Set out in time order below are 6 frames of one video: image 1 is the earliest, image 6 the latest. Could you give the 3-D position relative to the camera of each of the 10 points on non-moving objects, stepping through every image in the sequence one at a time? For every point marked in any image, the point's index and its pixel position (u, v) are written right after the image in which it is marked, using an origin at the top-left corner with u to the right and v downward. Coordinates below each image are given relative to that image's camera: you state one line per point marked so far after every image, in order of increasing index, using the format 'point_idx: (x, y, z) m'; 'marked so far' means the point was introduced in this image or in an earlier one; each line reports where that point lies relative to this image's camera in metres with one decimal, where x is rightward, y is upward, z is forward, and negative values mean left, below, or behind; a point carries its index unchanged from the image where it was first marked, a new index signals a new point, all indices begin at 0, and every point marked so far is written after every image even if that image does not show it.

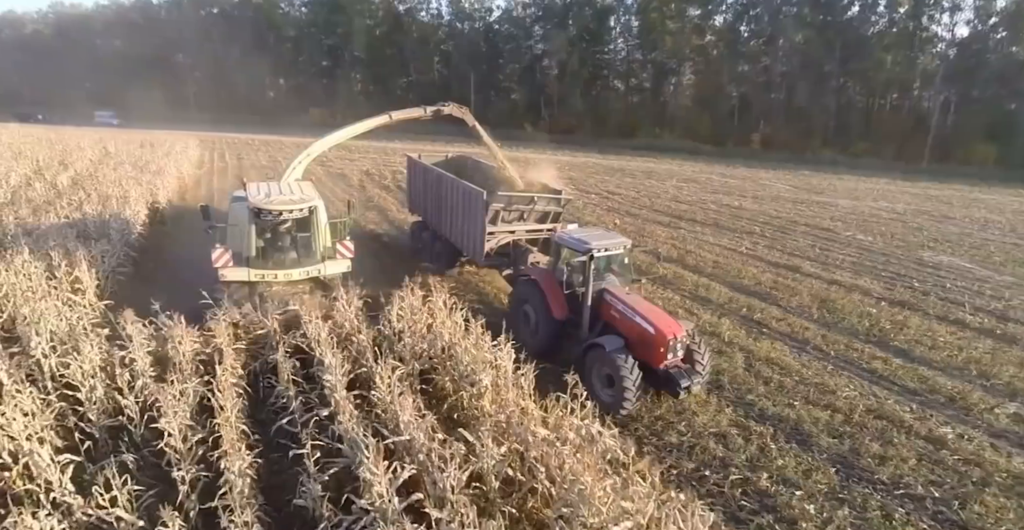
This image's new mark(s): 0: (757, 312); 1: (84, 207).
0: (+3.4, -0.6, +7.5) m
1: (-7.4, +0.9, +9.1) m
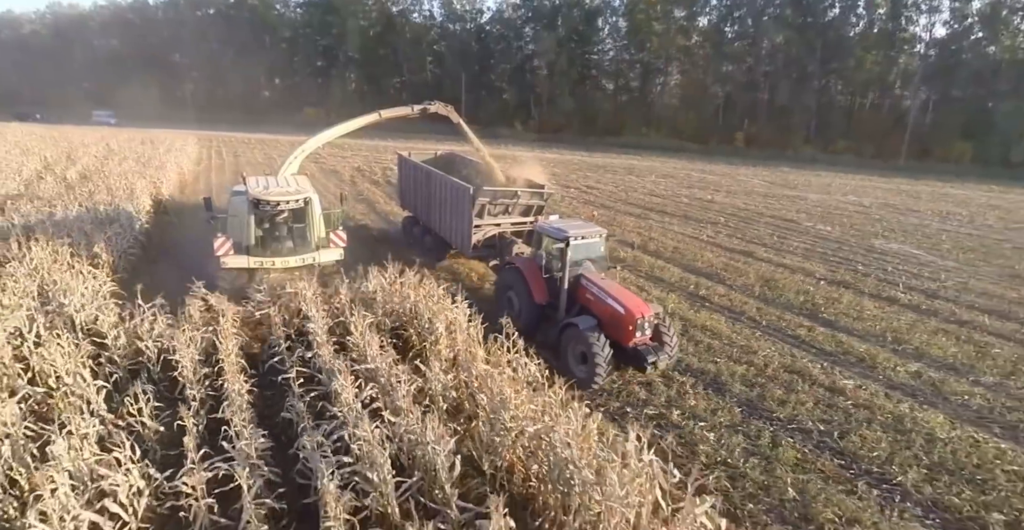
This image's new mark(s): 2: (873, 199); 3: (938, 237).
0: (+3.0, -0.4, +8.3) m
1: (-7.9, +1.2, +9.8) m
2: (+12.9, +2.3, +18.8) m
3: (+11.1, +0.7, +13.8) m
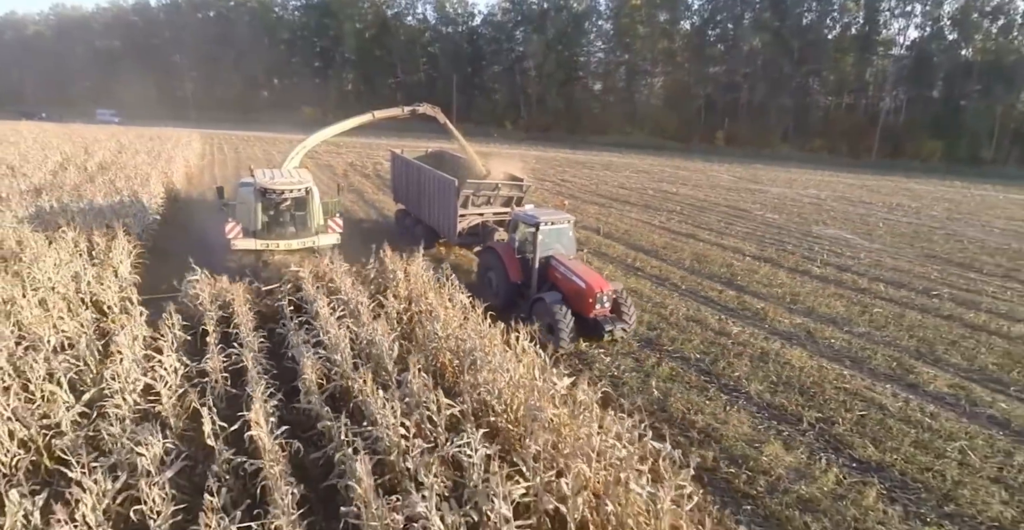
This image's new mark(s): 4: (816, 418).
0: (+2.3, 0.0, +9.6) m
1: (-8.5, +1.6, +11.2) m
2: (+12.3, +2.8, +20.2) m
3: (+10.5, +1.2, +15.1) m
4: (+3.1, -1.5, +5.3) m
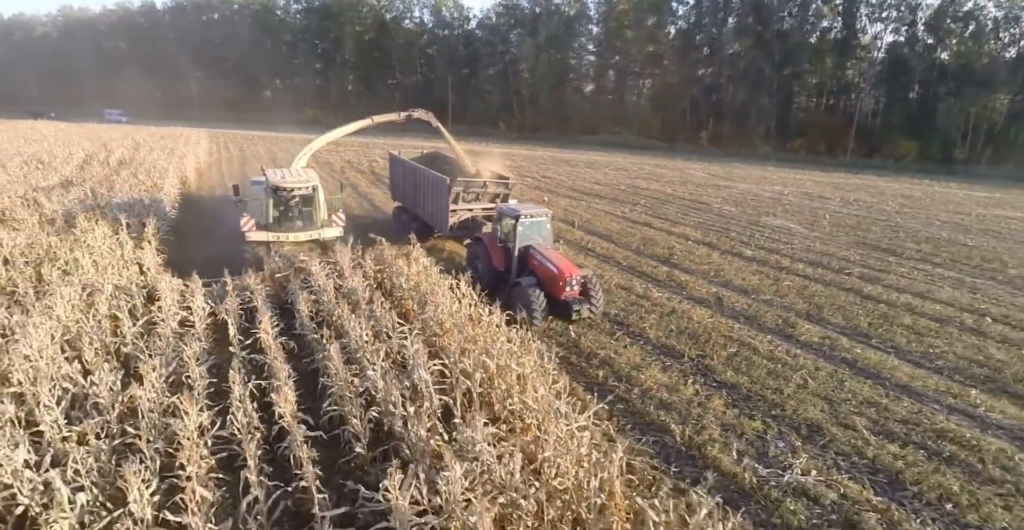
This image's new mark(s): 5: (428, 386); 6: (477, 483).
0: (+1.7, +0.4, +11.1) m
1: (-9.1, +2.0, +12.7) m
2: (+11.7, +3.1, +21.6) m
3: (+9.9, +1.5, +16.6) m
4: (+2.4, -1.2, +6.7) m
5: (-0.7, -1.0, +4.4) m
6: (-0.2, -1.4, +3.4) m
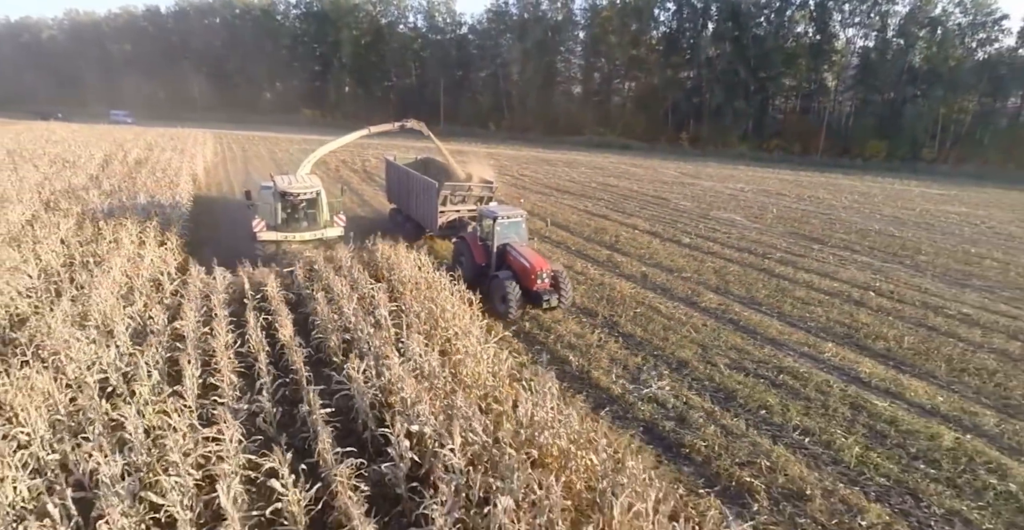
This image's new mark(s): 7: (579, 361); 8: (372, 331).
0: (+0.9, +0.8, +12.9) m
1: (-9.9, +2.4, +14.5) m
2: (+10.9, +3.5, +23.4) m
3: (+9.1, +1.9, +18.3) m
4: (+1.6, -0.8, +8.5) m
5: (-1.5, -0.7, +6.1) m
6: (-1.0, -1.0, +5.1) m
7: (+0.9, -1.3, +7.0) m
8: (-1.6, -0.7, +5.9) m
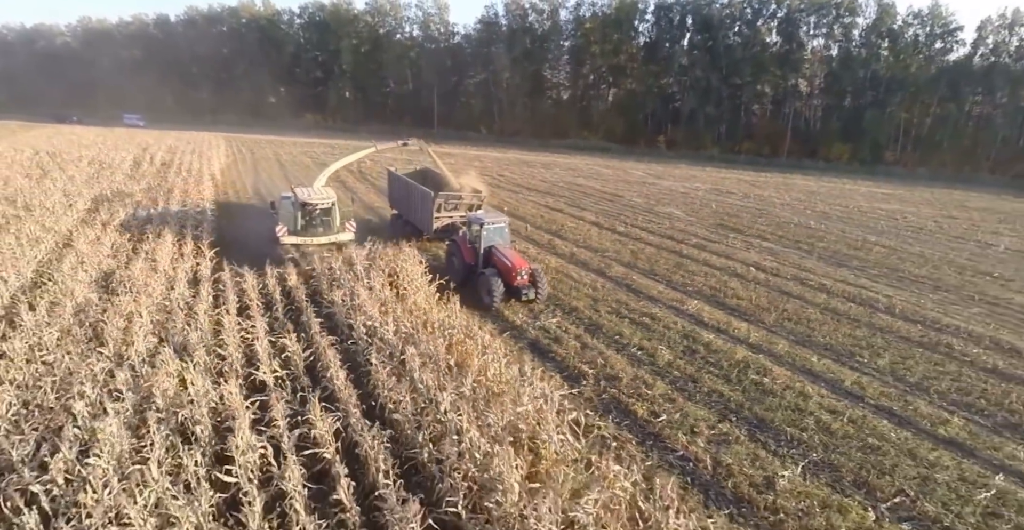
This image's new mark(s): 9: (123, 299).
0: (-0.2, +1.3, +15.8) m
1: (-11.0, +2.9, +17.5) m
2: (+9.9, +4.0, +26.2) m
3: (+8.0, +2.4, +21.2) m
4: (+0.4, -0.3, +11.4) m
5: (-2.7, -0.1, +9.1) m
6: (-2.2, -0.5, +8.1) m
7: (-0.3, -0.8, +9.9) m
8: (-2.8, -0.2, +8.8) m
9: (-5.9, -0.5, +7.9) m
